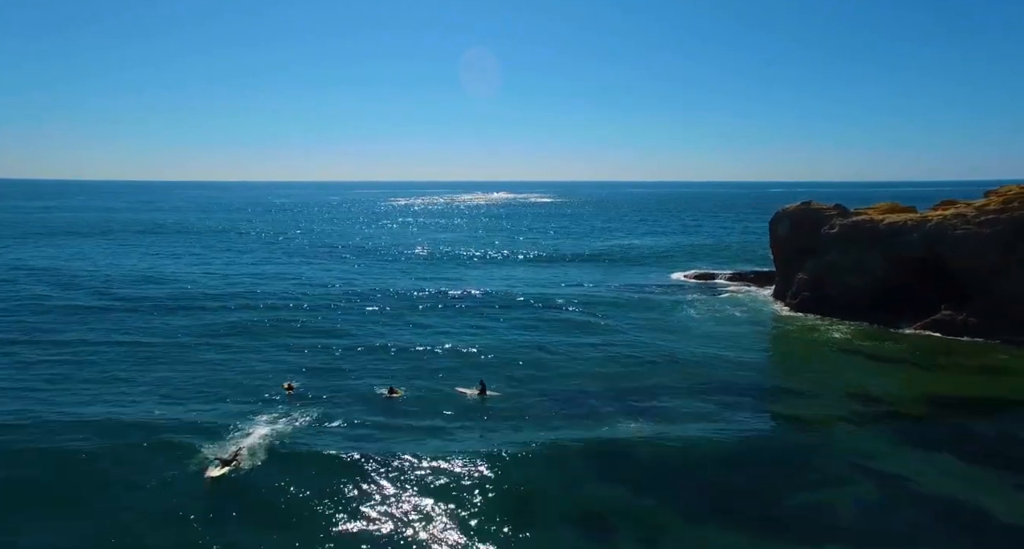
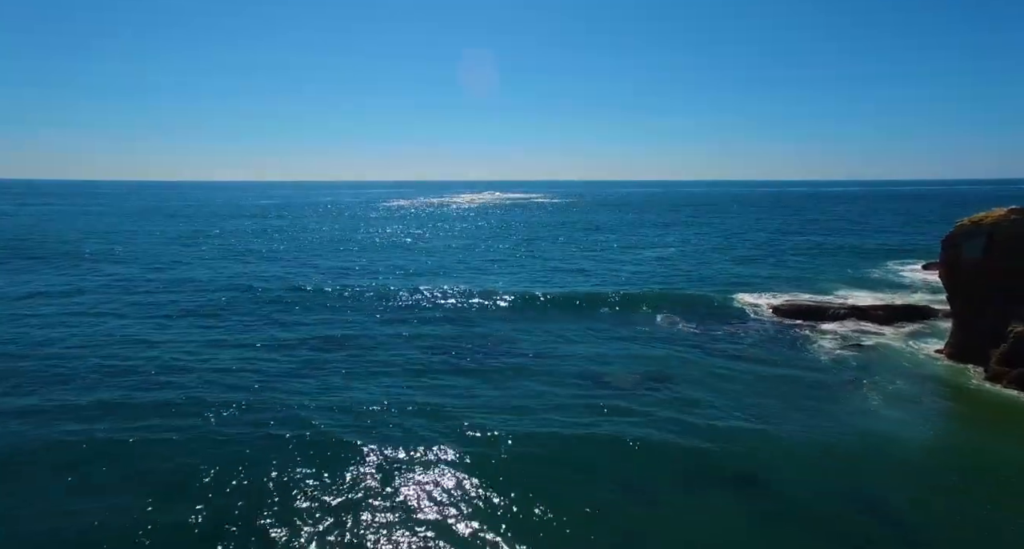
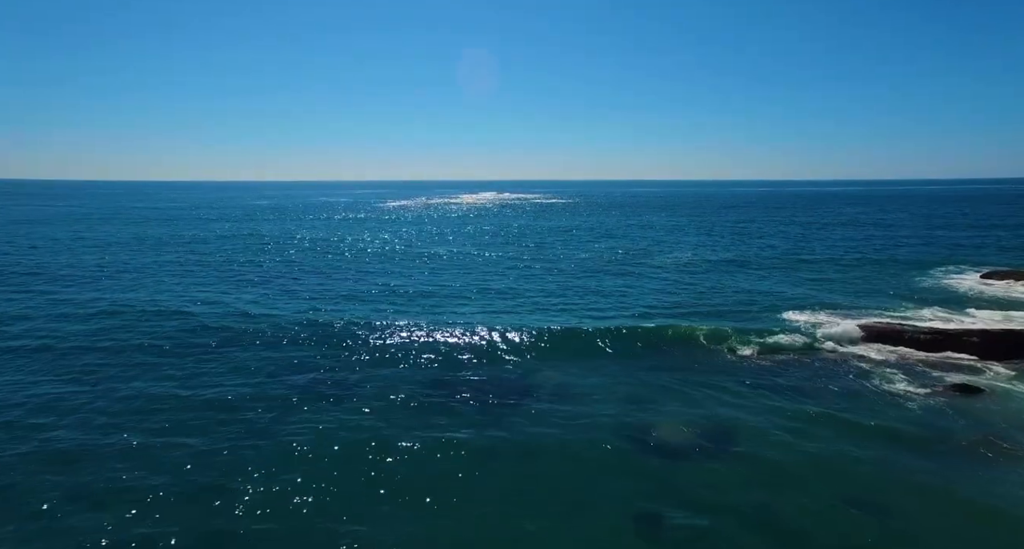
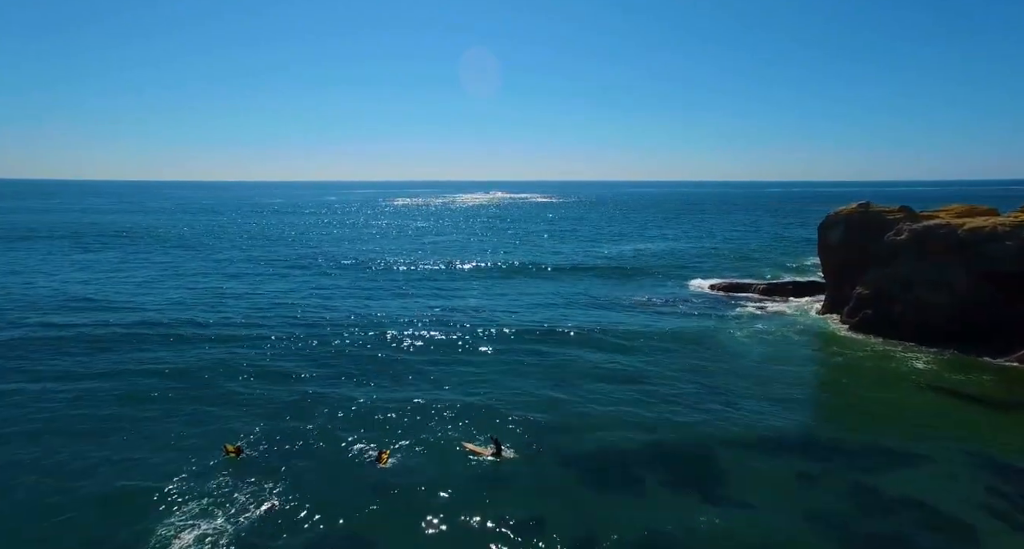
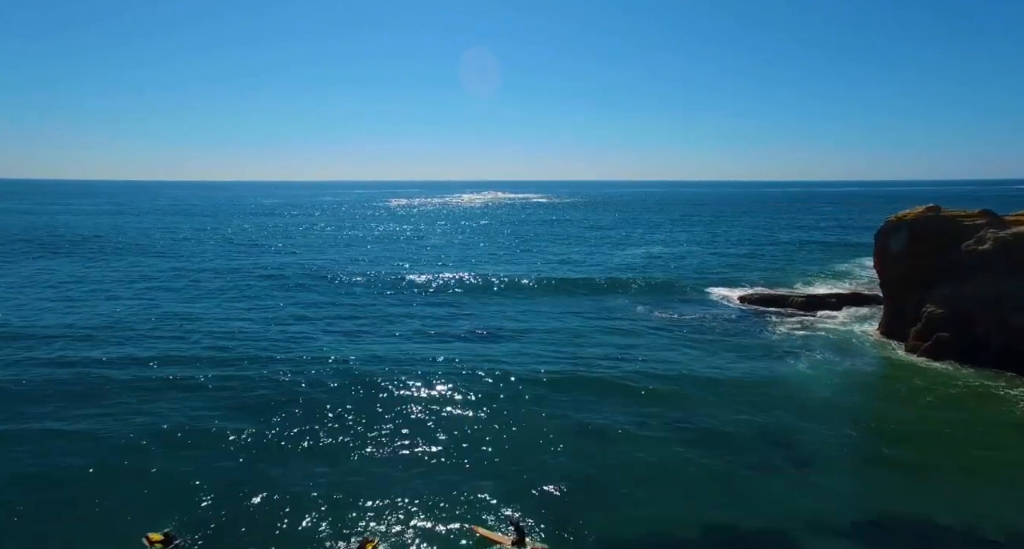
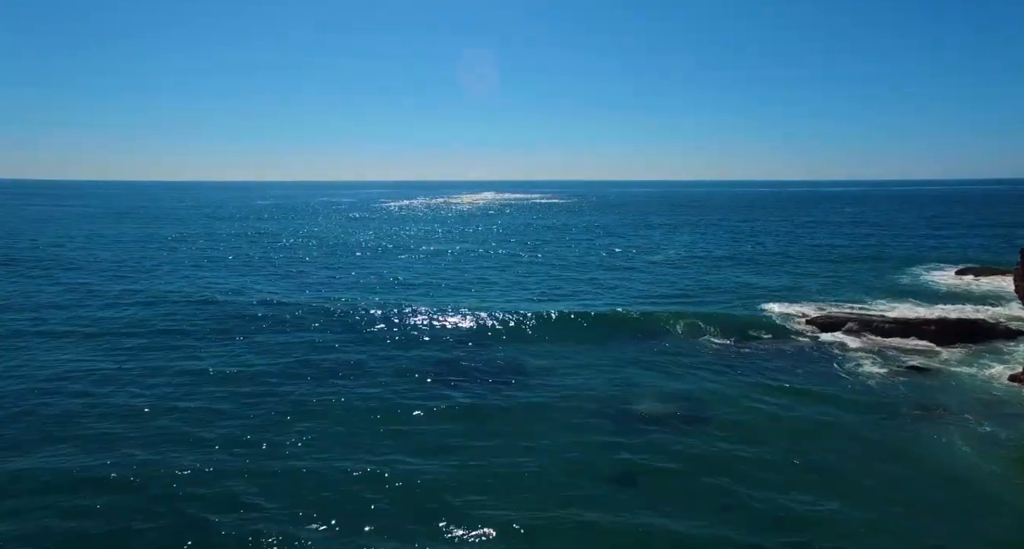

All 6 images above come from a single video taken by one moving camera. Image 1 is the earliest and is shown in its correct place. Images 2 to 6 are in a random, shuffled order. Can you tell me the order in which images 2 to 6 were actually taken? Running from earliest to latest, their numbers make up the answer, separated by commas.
4, 5, 2, 6, 3
